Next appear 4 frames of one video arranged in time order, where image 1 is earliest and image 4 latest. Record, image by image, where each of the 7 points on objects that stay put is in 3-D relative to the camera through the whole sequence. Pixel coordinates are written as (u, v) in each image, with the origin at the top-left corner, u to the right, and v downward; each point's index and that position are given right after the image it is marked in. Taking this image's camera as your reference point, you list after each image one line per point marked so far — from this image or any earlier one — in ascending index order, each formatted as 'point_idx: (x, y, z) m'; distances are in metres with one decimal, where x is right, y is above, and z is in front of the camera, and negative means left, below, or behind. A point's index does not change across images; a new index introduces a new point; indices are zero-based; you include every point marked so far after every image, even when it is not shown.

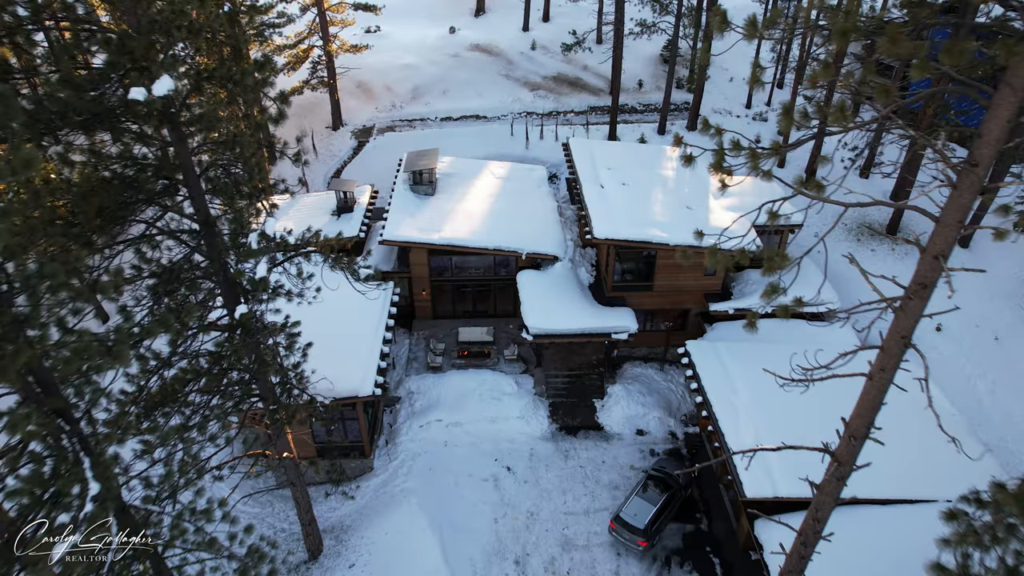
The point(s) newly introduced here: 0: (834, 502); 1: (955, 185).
0: (+3.7, -2.4, +7.4) m
1: (+3.5, +0.8, +5.3) m
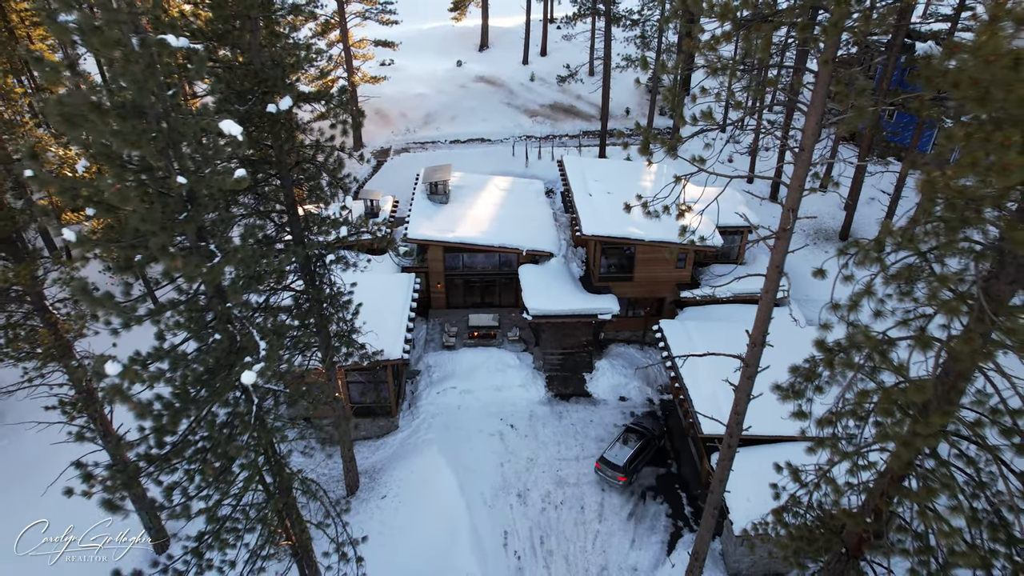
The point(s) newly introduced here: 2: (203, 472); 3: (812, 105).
0: (+3.8, -1.7, +10.5) m
1: (+3.6, +1.6, +8.5) m
2: (-4.3, -2.6, +9.1) m
3: (+3.8, +2.3, +8.3) m
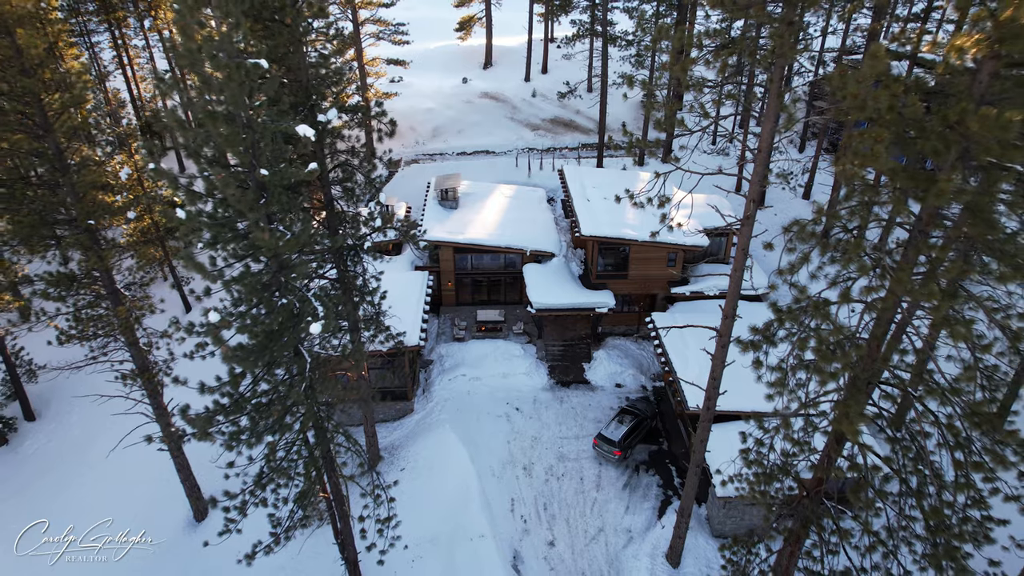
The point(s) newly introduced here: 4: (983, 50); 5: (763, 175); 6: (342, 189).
0: (+3.9, -1.4, +12.3) m
1: (+3.8, +2.0, +10.4) m
2: (-4.1, -2.2, +10.8) m
3: (+4.0, +2.7, +10.2) m
4: (+4.4, +2.2, +6.2) m
5: (+3.9, +1.8, +10.4) m
6: (-3.6, +2.1, +13.9) m
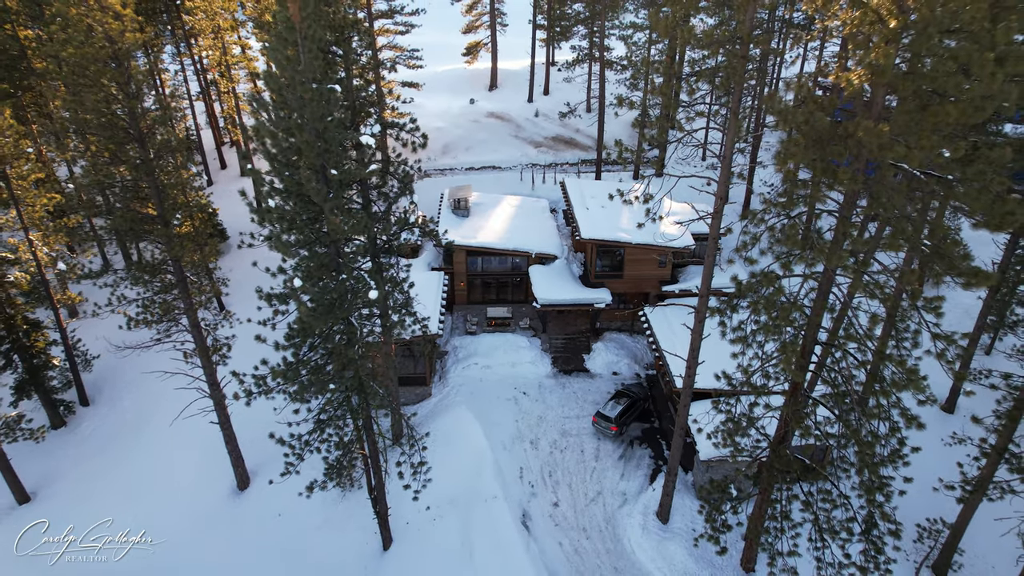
0: (+4.2, -1.1, +14.7) m
1: (+4.1, +2.4, +12.8) m
2: (-3.9, -1.8, +13.2) m
3: (+4.2, +3.0, +12.7) m
4: (+4.6, +2.7, +8.6) m
5: (+4.2, +2.2, +12.8) m
6: (-3.3, +2.4, +16.4) m
